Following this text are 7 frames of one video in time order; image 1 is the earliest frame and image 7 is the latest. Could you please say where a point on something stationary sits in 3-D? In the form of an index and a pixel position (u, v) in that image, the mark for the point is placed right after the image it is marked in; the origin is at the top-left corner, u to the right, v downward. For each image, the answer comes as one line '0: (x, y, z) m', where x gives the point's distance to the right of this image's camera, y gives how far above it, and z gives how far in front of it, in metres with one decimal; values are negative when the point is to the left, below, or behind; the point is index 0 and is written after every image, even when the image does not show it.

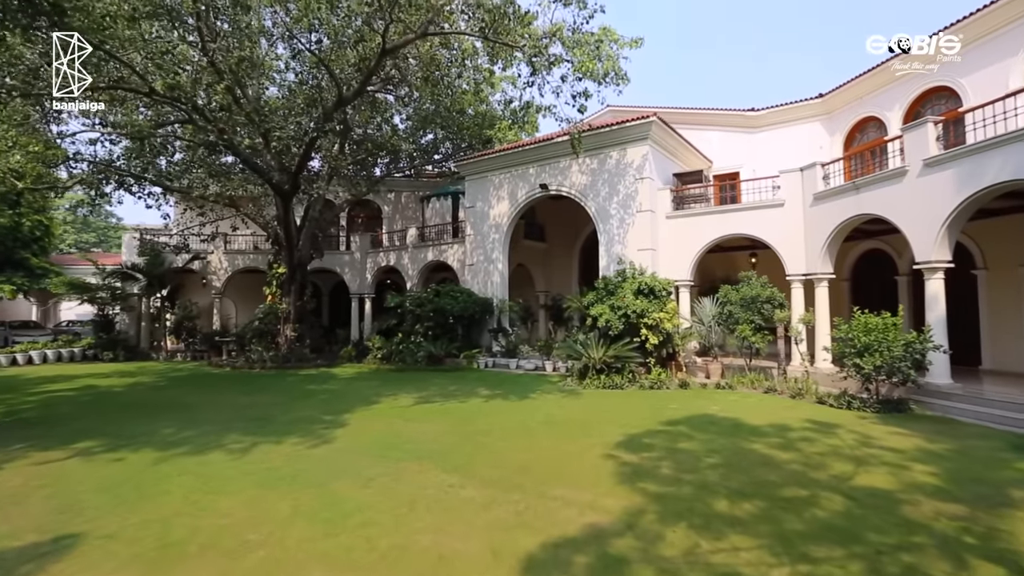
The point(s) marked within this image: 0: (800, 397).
0: (+5.4, -2.0, +10.4) m
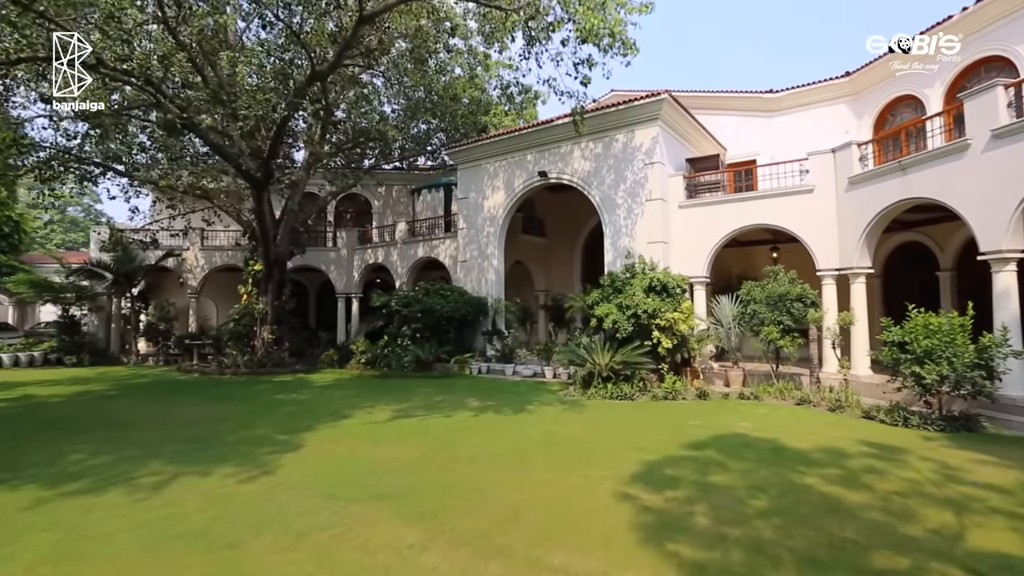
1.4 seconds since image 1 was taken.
0: (+5.3, -2.0, +8.9) m
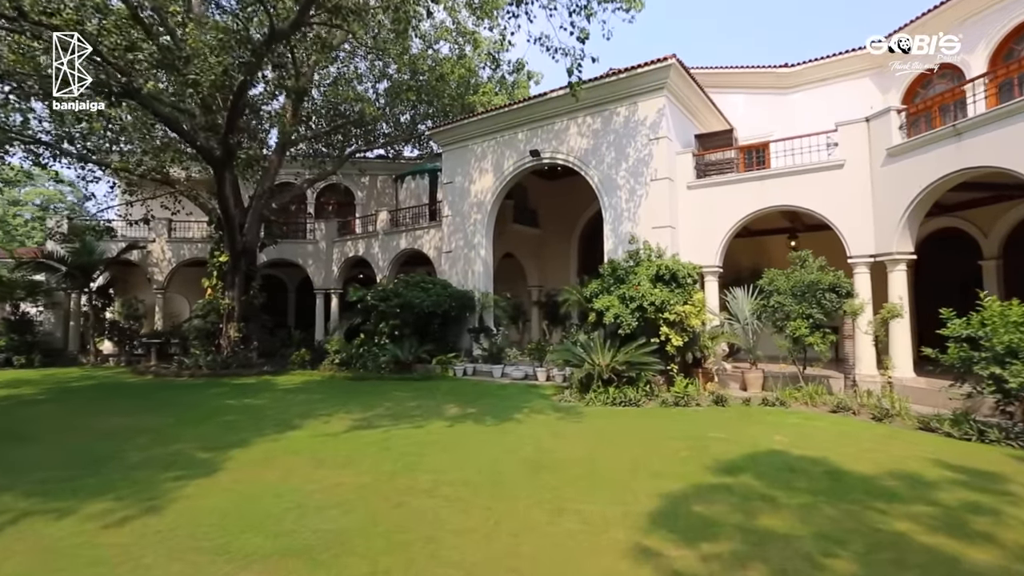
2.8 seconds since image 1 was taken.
0: (+5.1, -1.8, +7.5) m
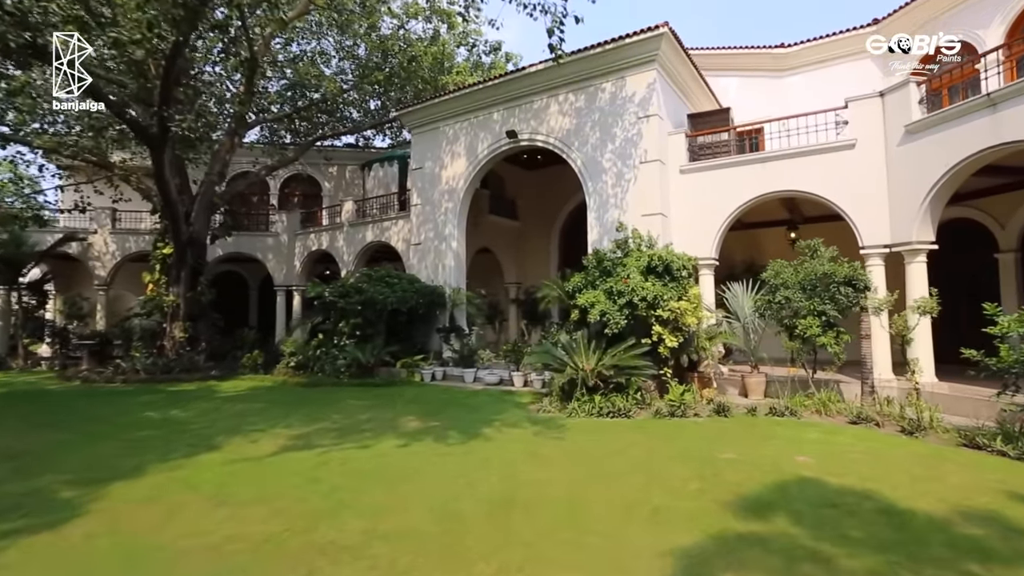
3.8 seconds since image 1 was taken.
0: (+4.7, -1.7, +6.4) m
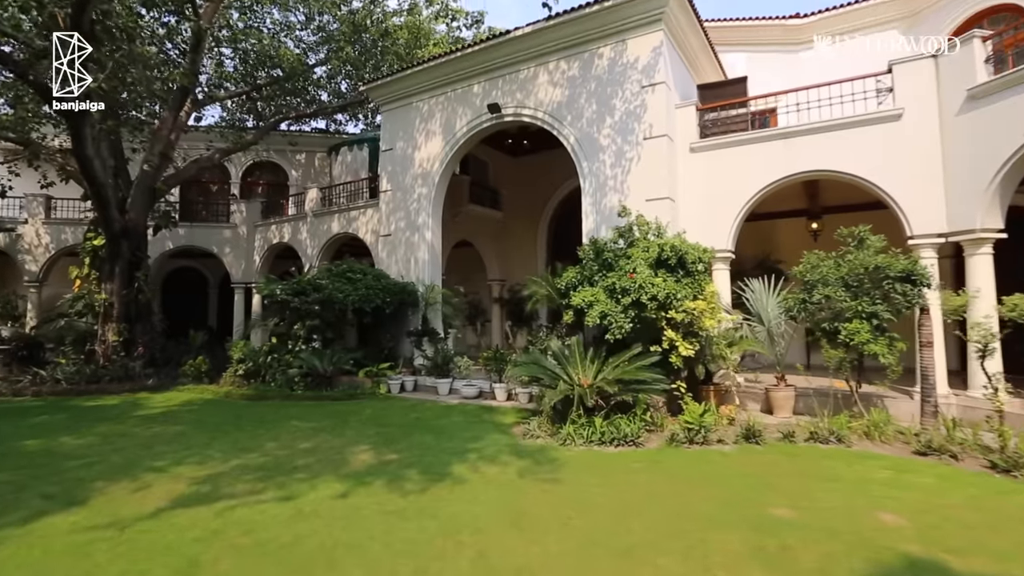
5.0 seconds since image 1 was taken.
0: (+4.5, -1.6, +4.9) m
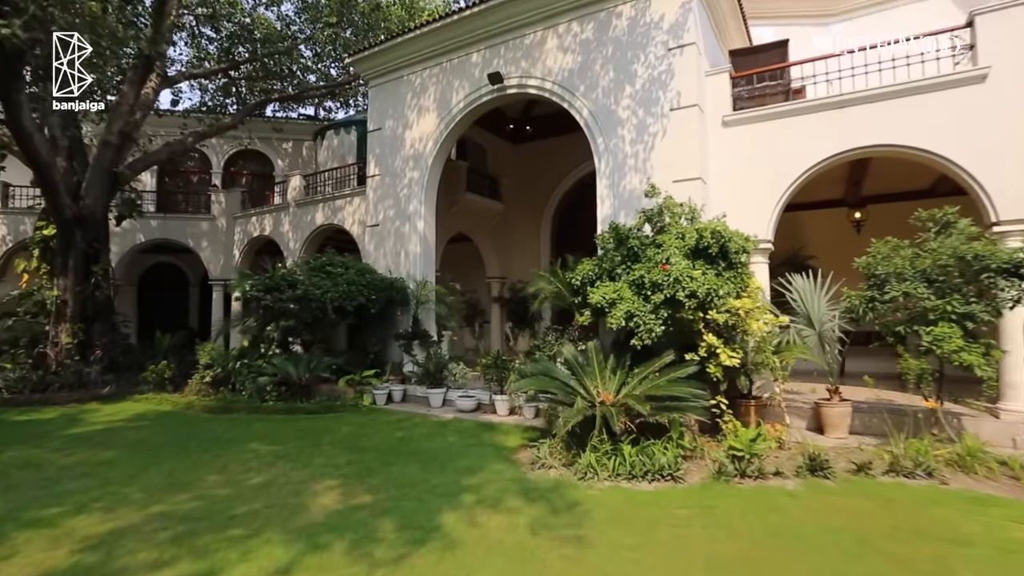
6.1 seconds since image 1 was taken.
0: (+4.6, -1.6, +3.7) m
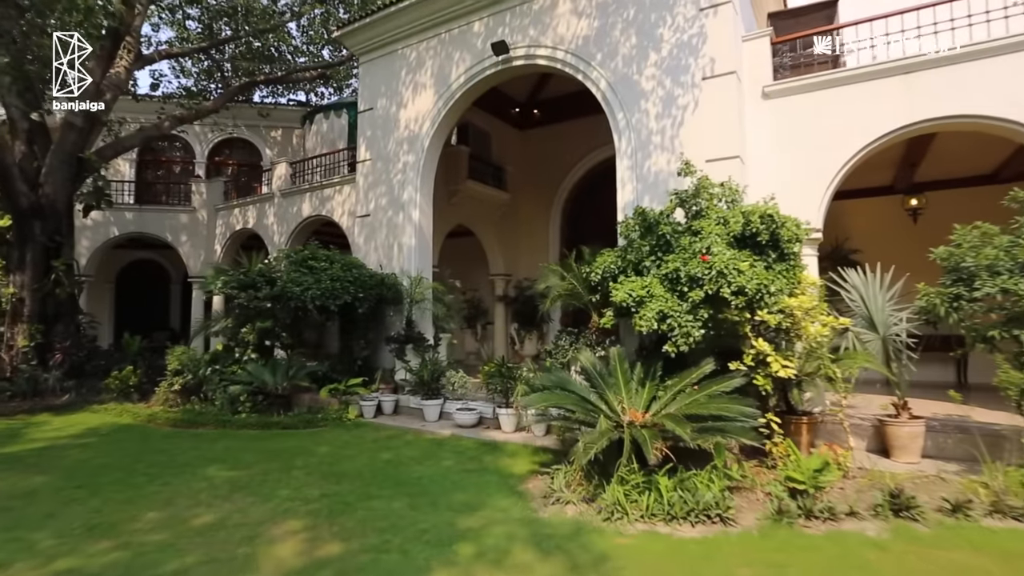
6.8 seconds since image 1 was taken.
0: (+4.7, -1.6, +2.6) m
